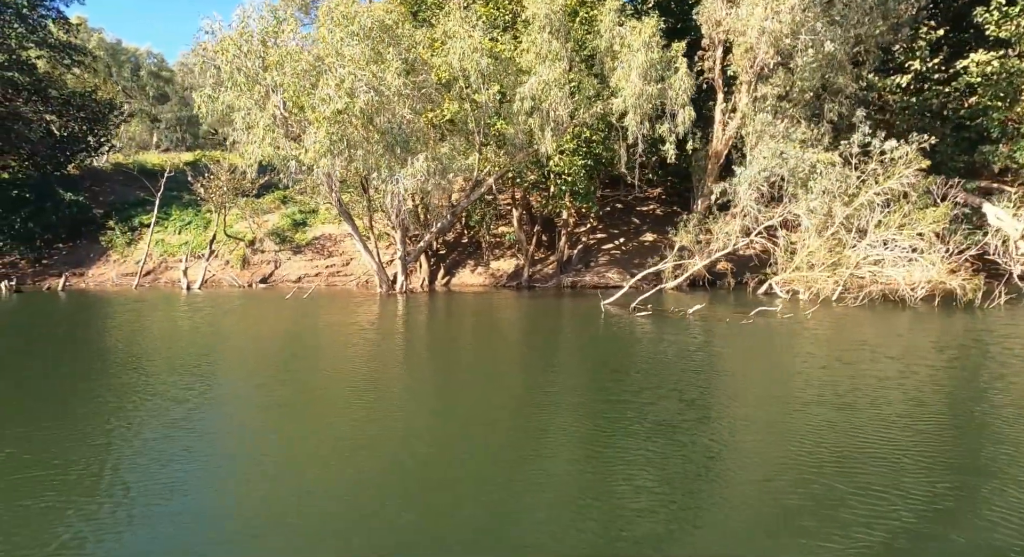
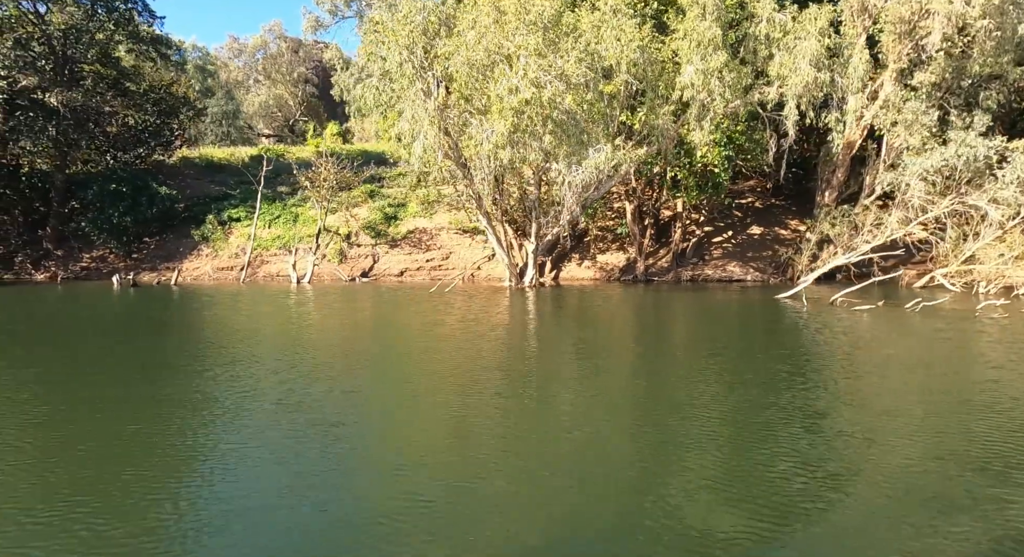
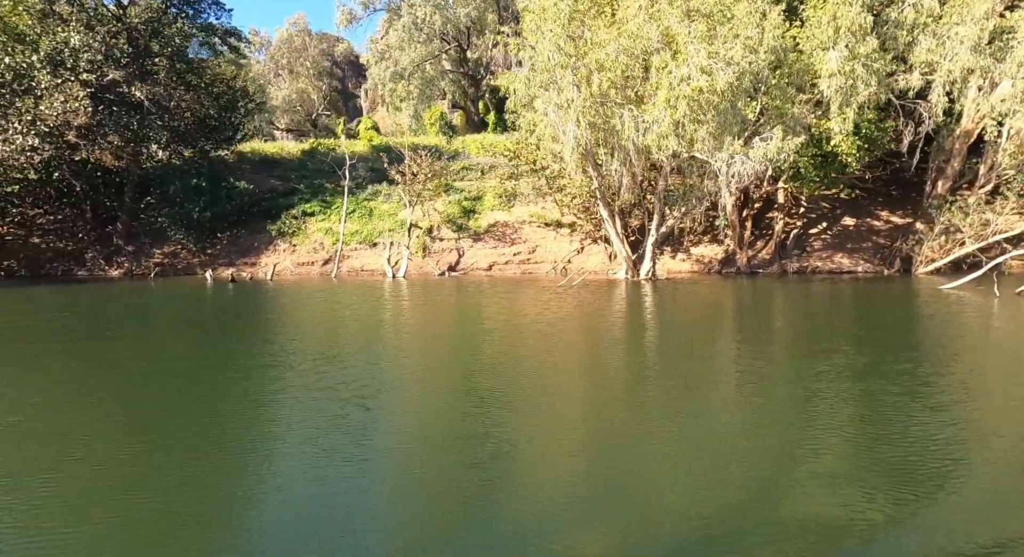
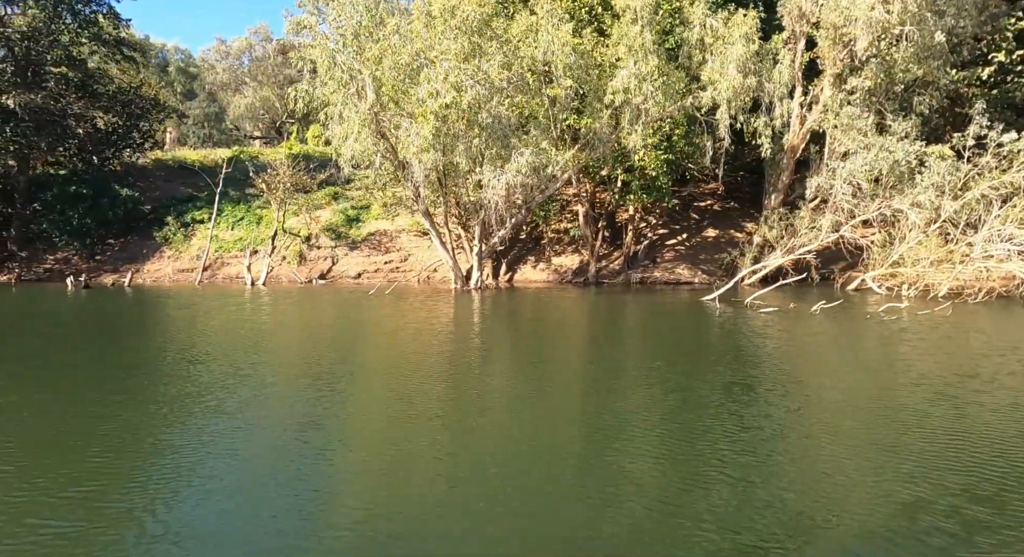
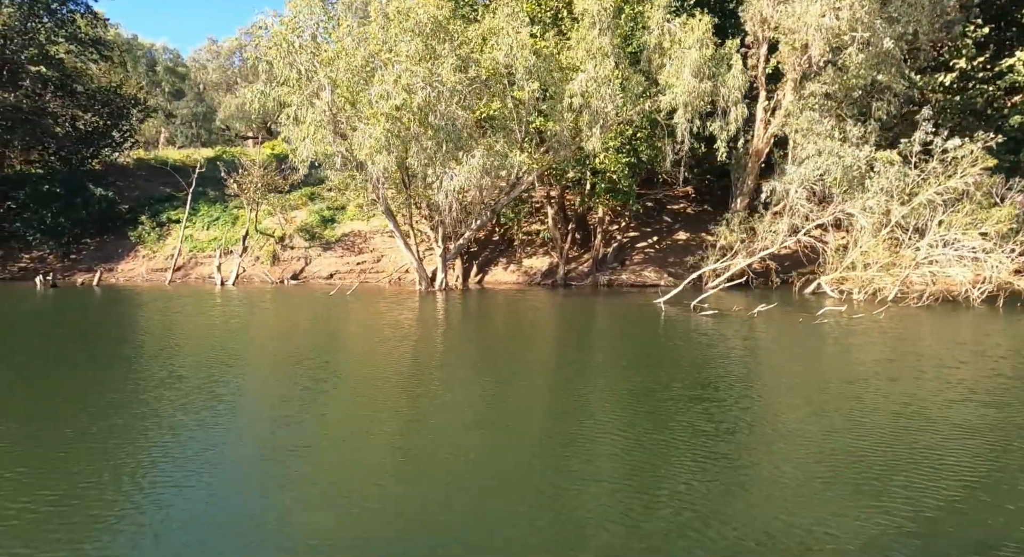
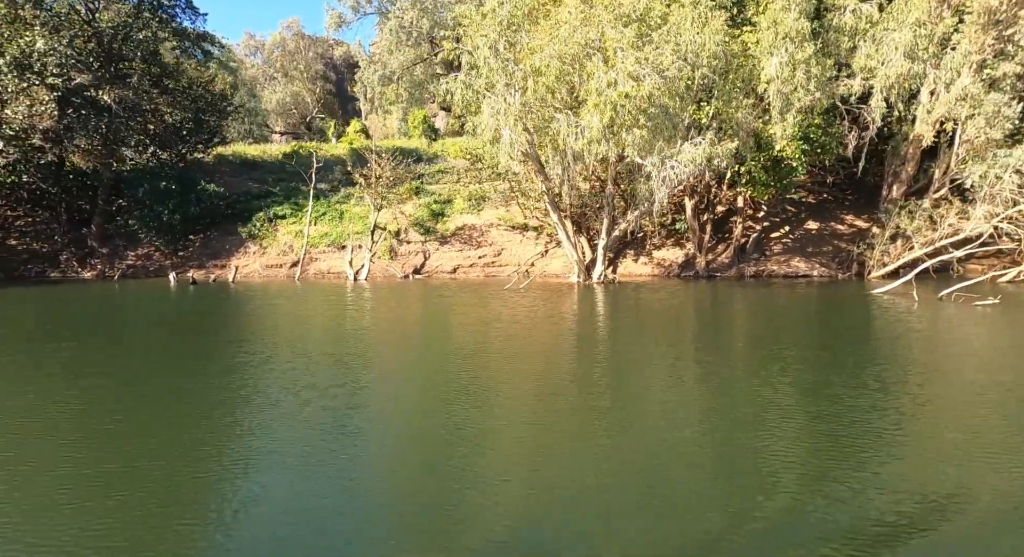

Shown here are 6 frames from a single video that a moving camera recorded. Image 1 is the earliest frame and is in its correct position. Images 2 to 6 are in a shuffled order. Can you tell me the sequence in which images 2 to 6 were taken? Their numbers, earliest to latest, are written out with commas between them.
5, 4, 2, 6, 3
